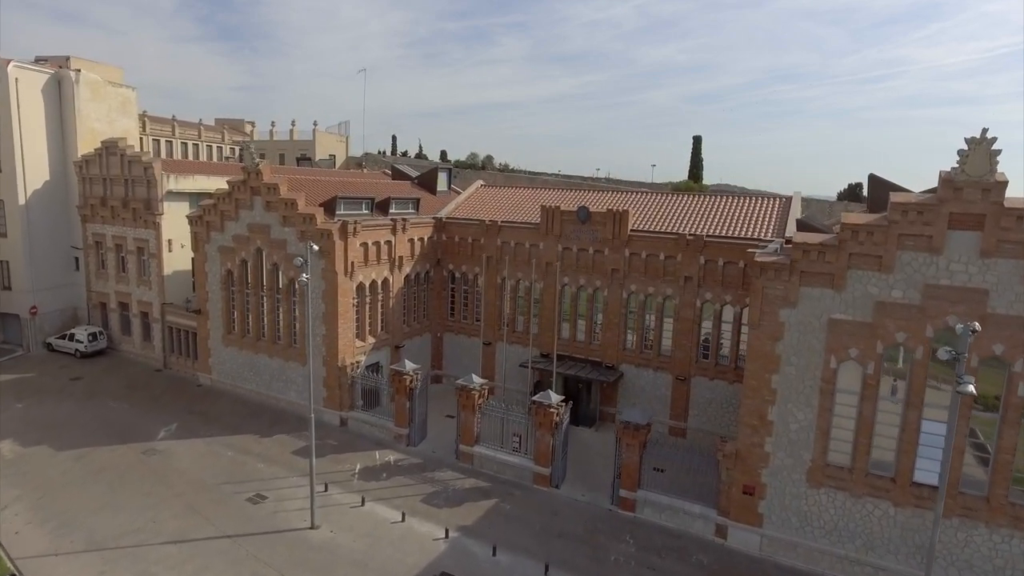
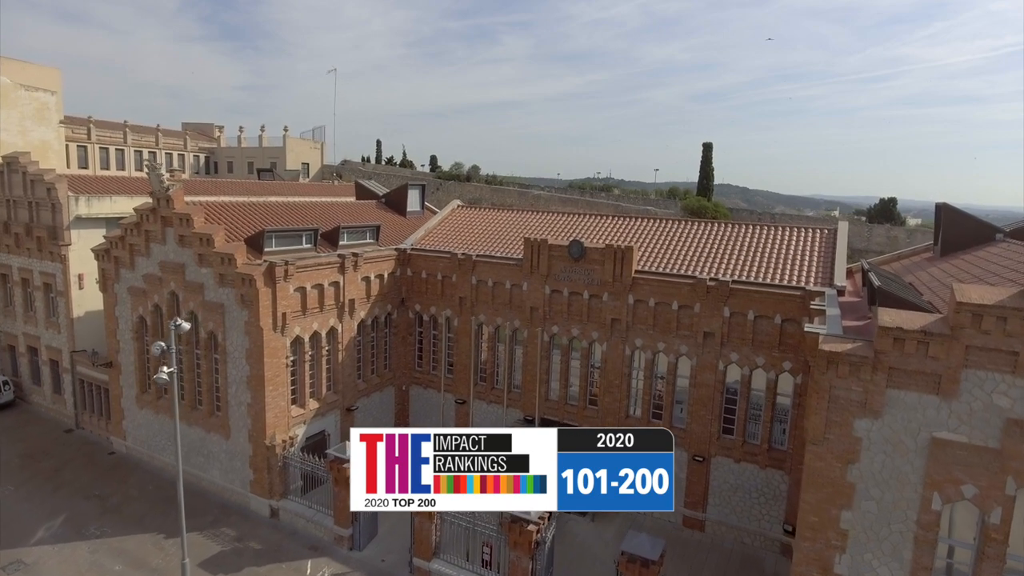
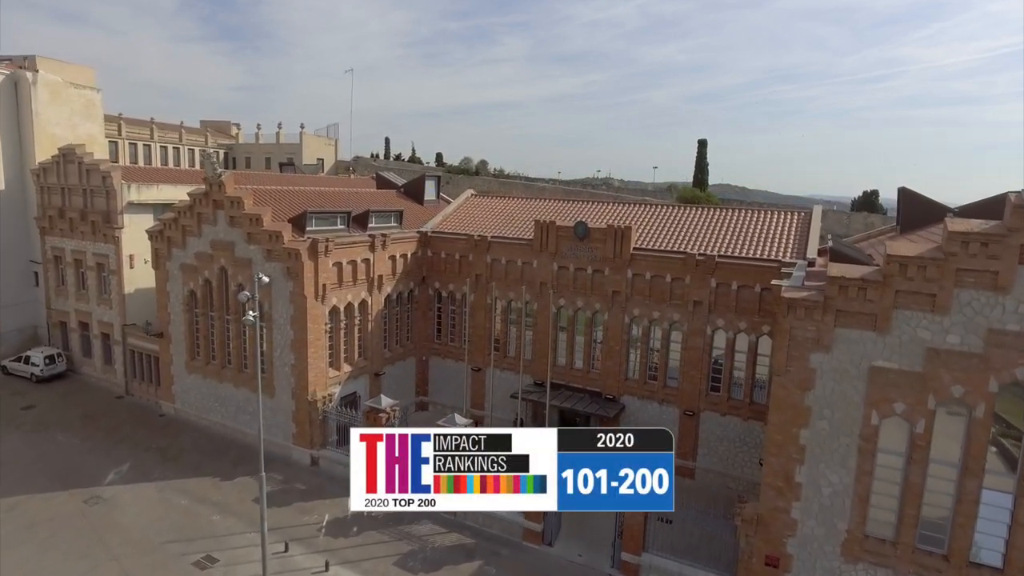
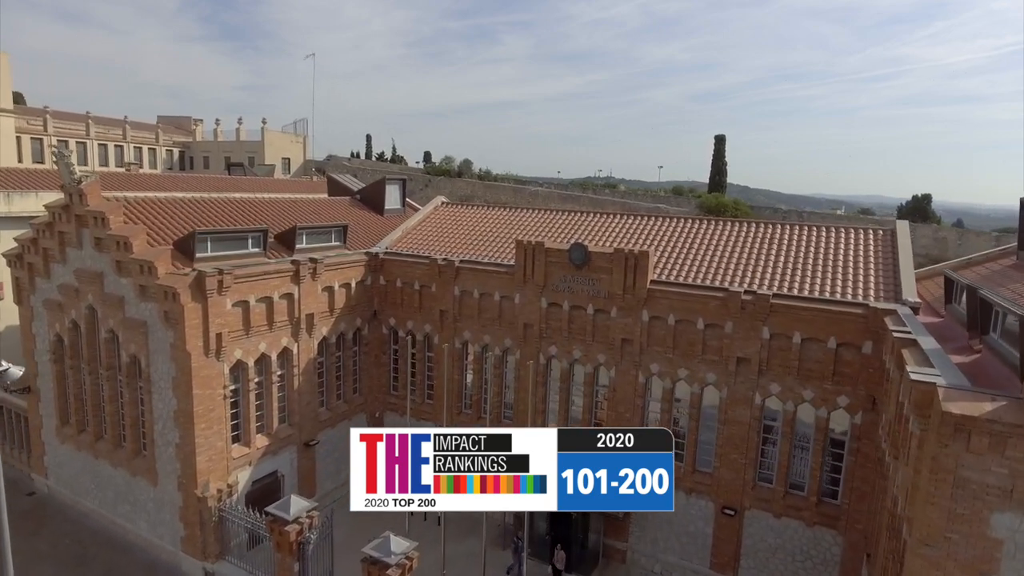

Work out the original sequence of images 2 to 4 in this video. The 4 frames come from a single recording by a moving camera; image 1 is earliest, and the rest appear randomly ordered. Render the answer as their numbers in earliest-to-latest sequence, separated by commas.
3, 2, 4
